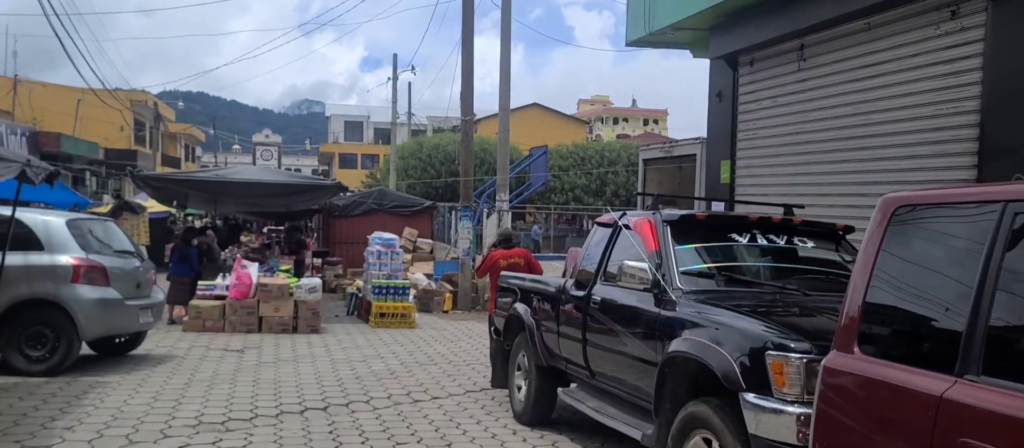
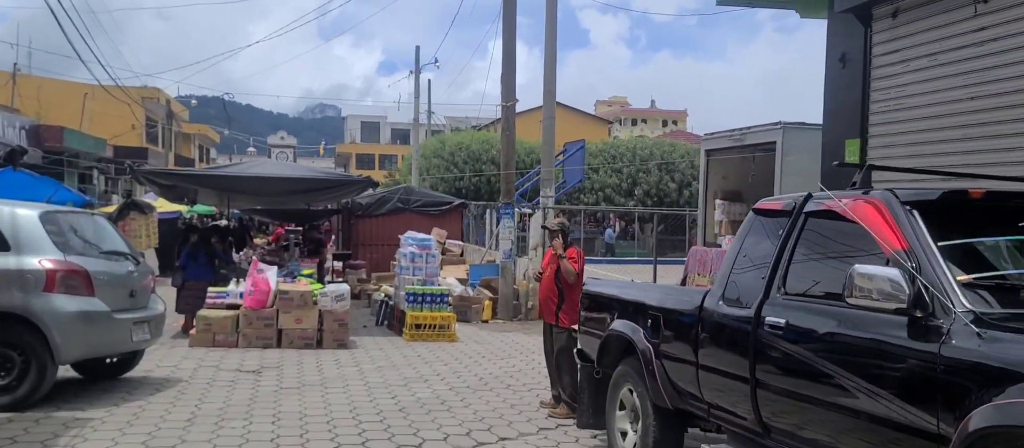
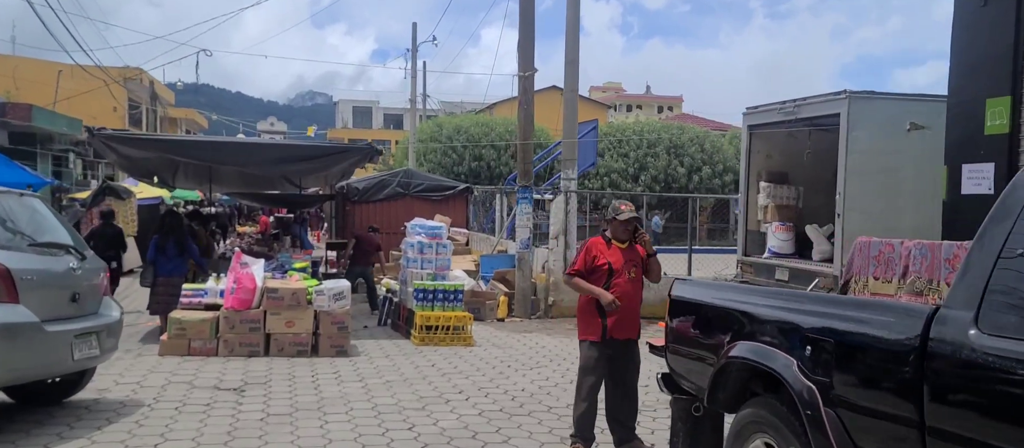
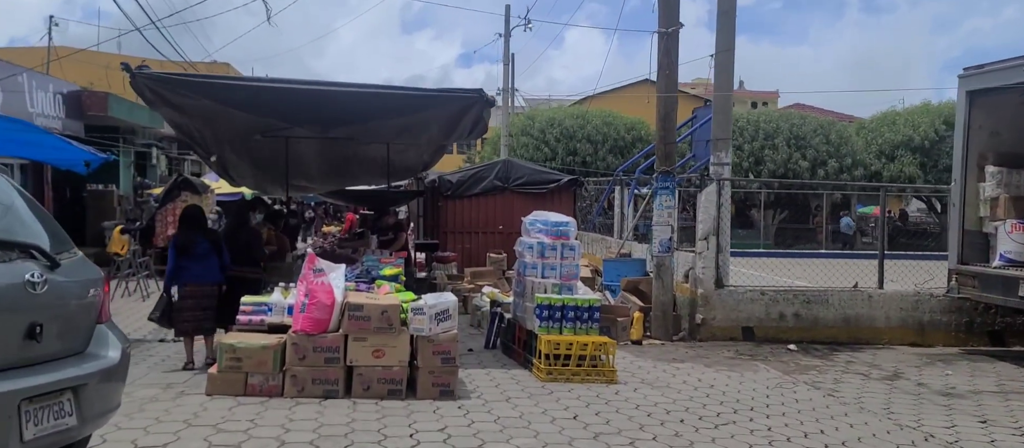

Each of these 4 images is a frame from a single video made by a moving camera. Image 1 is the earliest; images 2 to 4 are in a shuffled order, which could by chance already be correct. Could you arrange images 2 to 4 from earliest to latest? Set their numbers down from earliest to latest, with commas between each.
2, 3, 4
